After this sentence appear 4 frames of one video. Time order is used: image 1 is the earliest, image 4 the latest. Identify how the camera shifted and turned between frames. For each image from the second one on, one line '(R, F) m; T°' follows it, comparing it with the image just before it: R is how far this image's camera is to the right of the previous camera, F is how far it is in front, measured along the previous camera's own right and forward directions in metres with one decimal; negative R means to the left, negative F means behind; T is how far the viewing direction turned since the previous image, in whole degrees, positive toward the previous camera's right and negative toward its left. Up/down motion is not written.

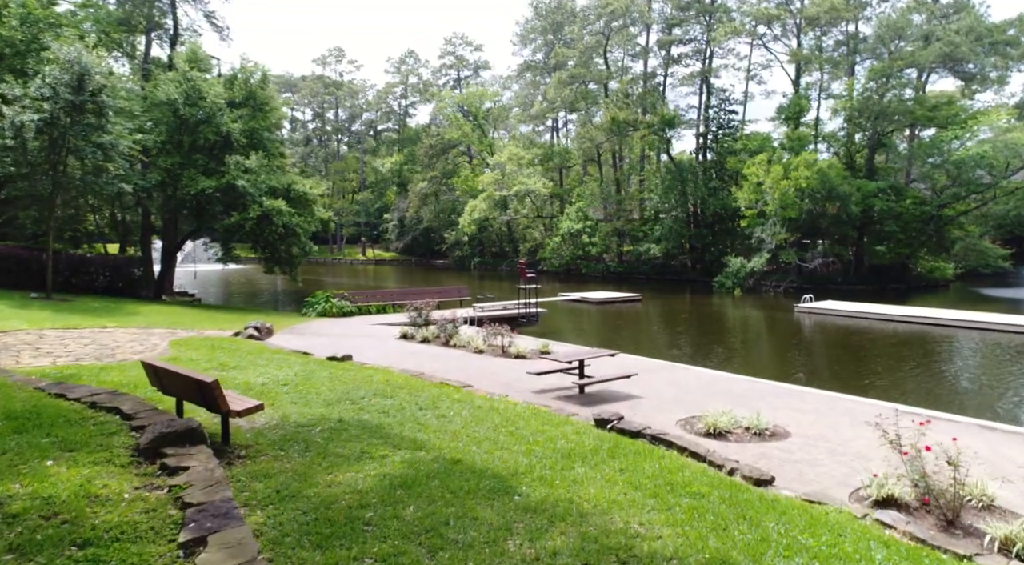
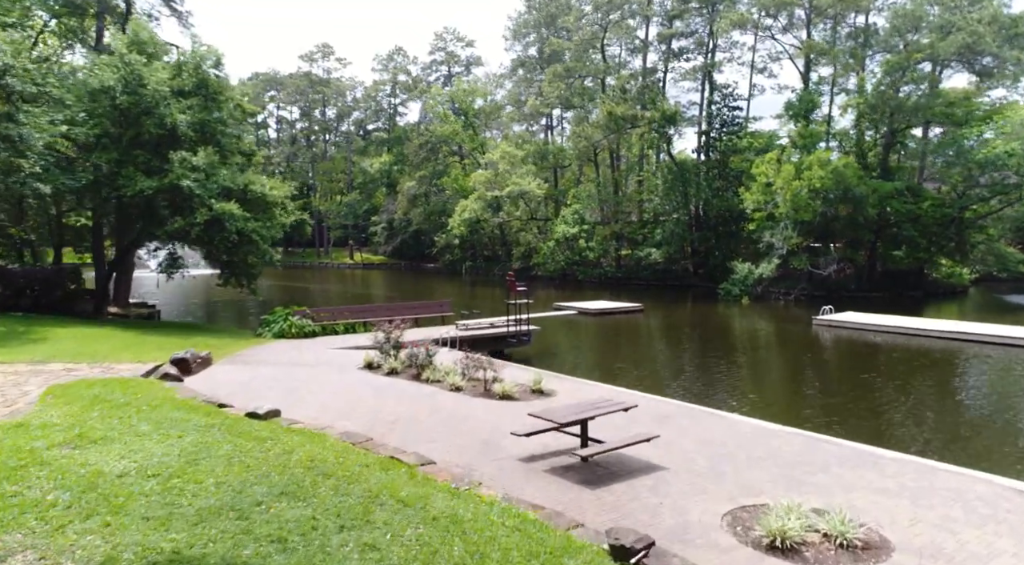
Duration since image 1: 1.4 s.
(+0.2, +2.2) m; 0°
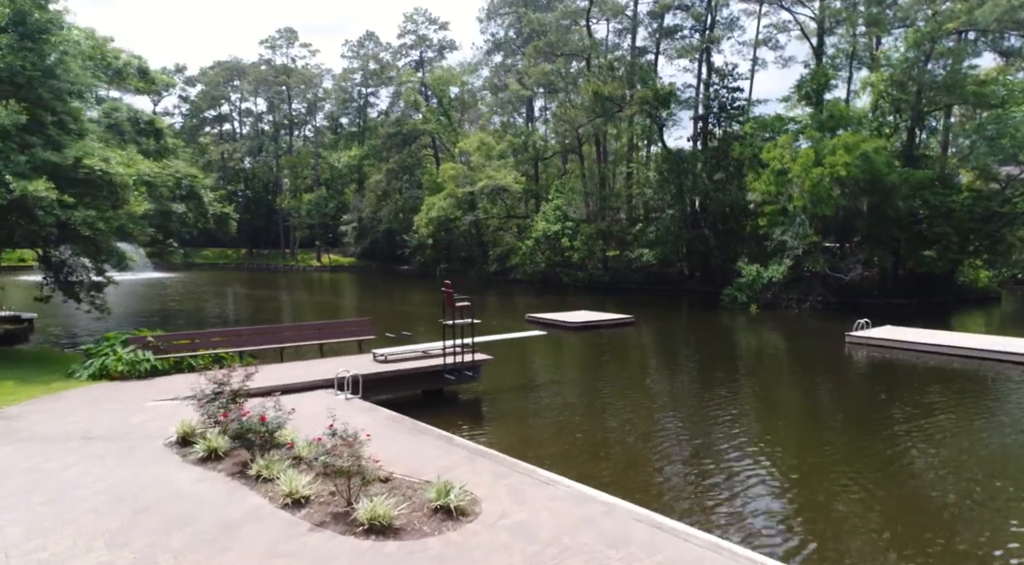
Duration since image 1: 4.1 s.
(+0.8, +4.5) m; +1°
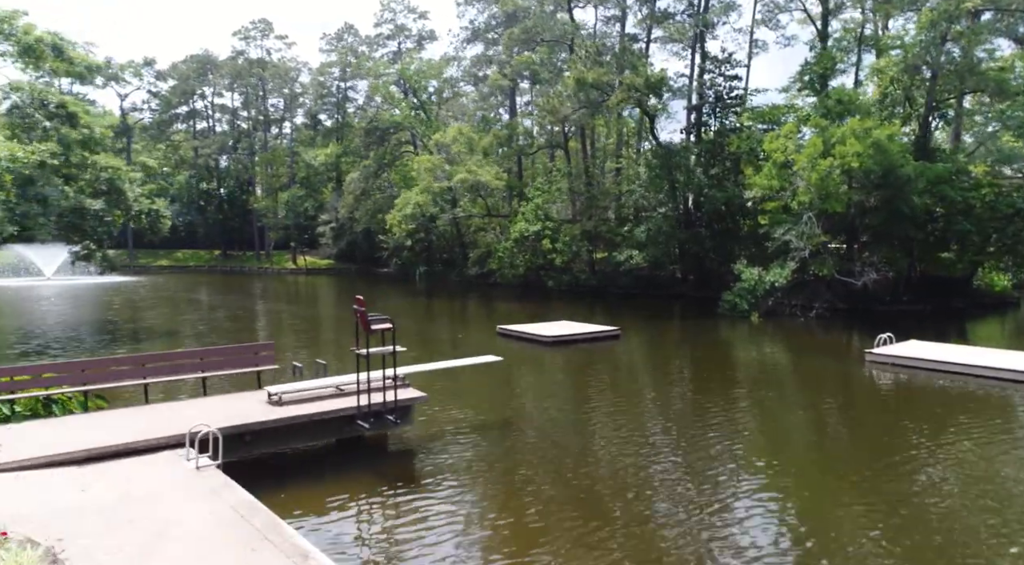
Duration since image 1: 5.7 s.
(+0.7, +2.7) m; +1°
